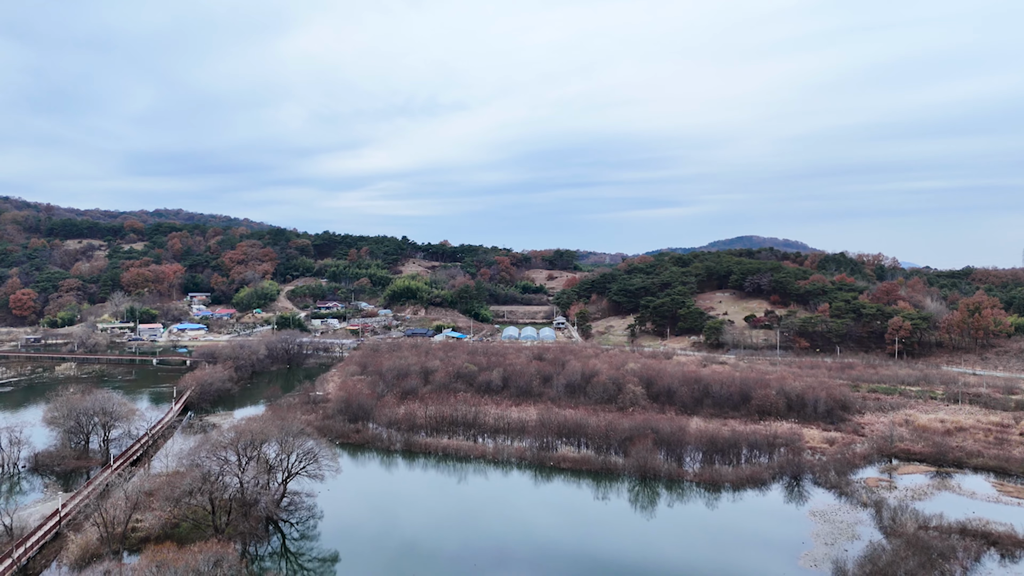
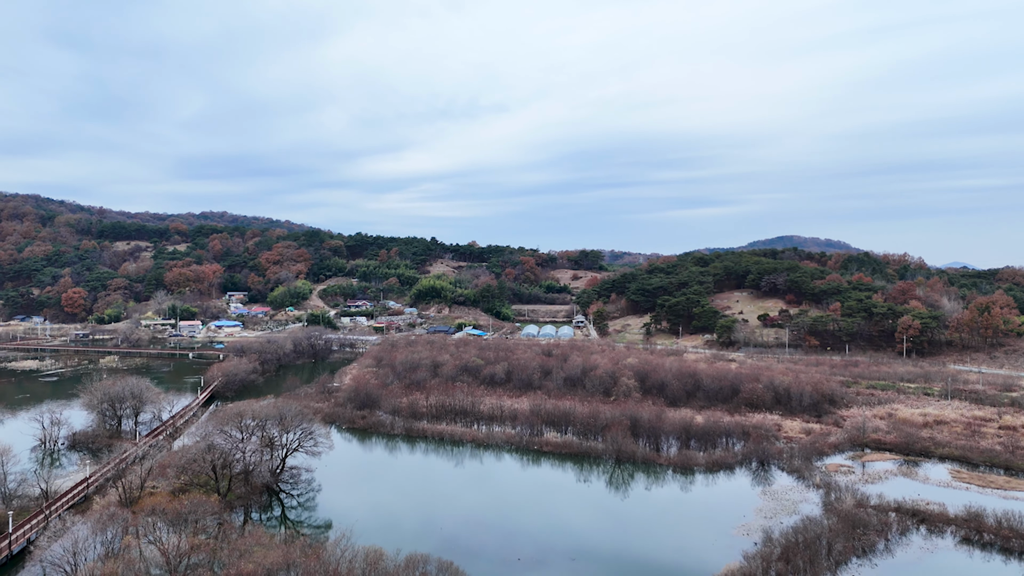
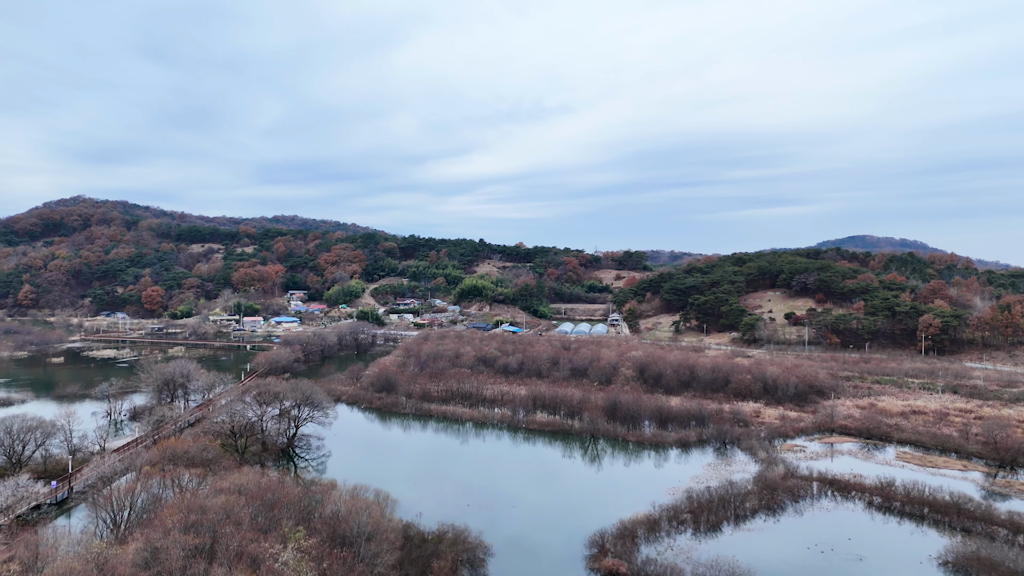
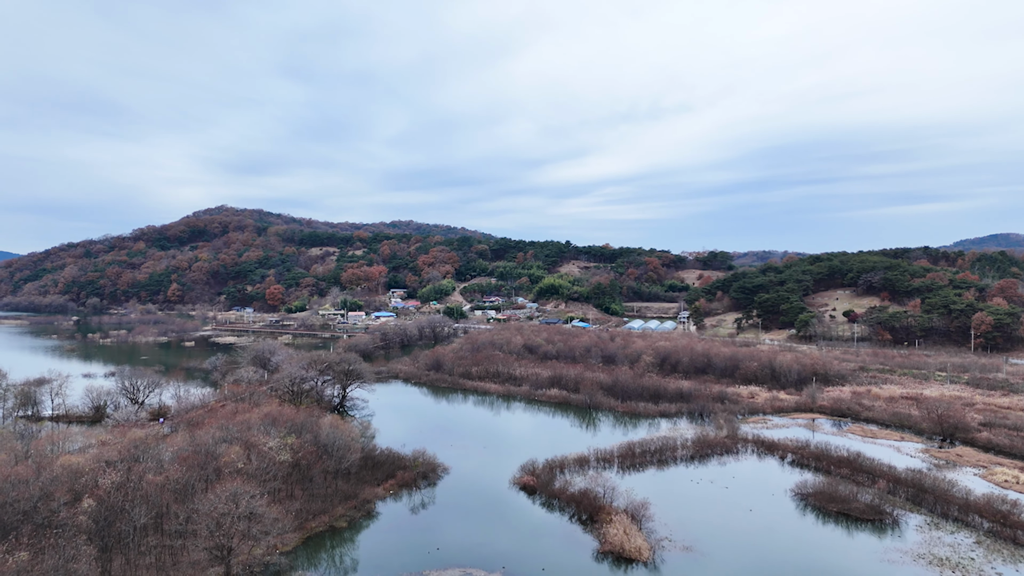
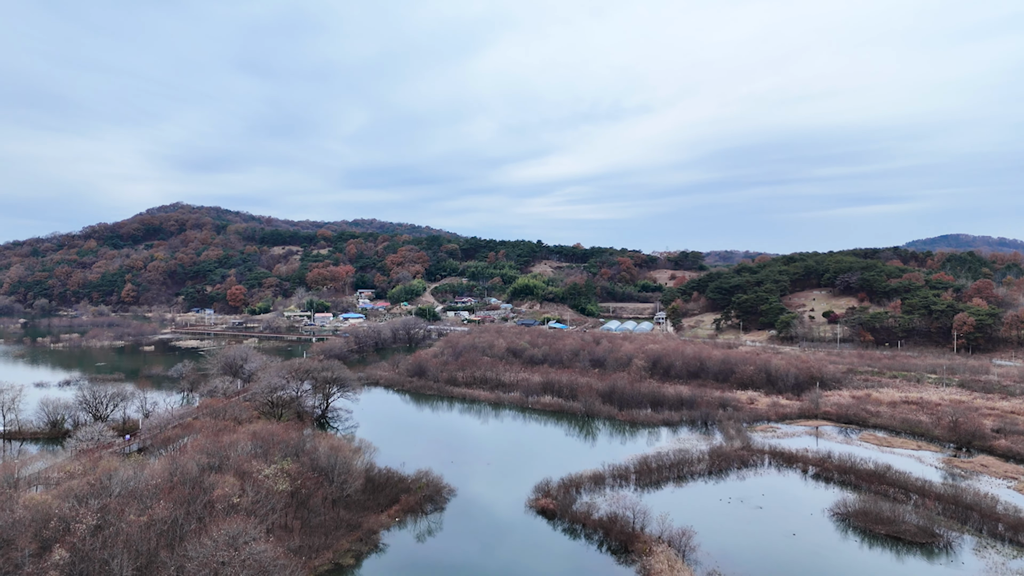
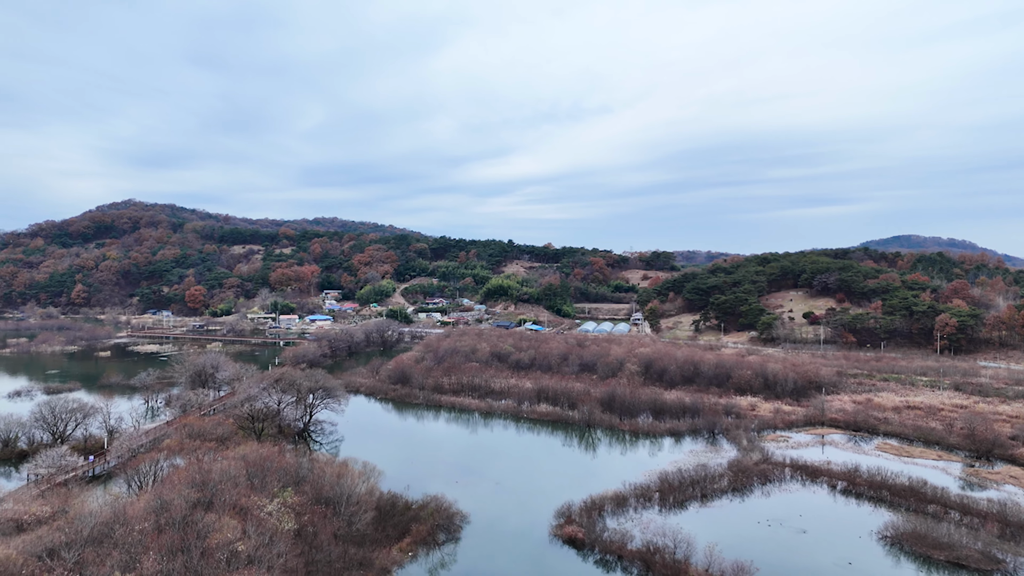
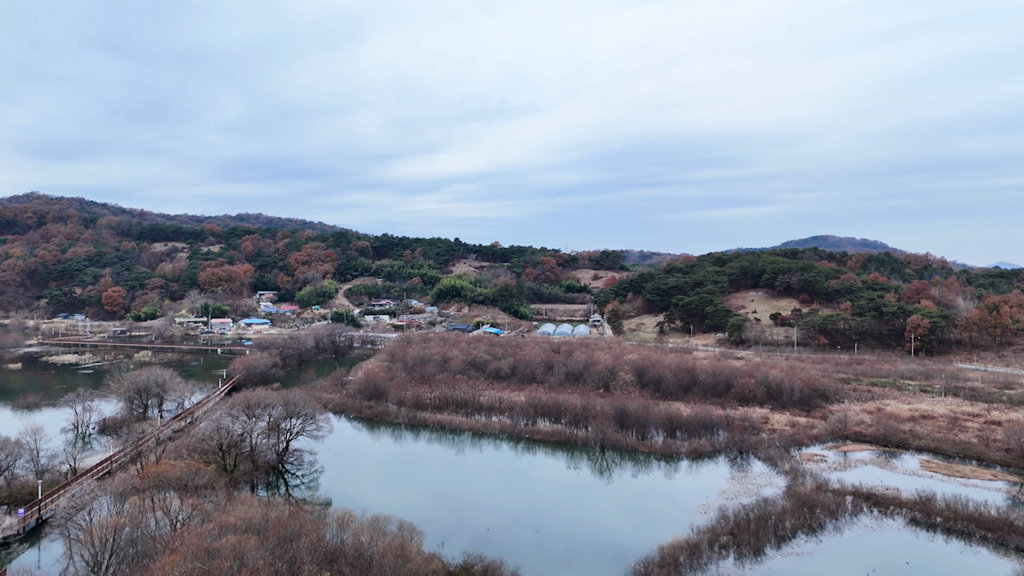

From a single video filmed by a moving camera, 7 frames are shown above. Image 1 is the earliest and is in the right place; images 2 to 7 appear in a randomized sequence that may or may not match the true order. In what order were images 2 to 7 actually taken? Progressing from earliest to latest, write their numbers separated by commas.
2, 7, 3, 6, 5, 4
